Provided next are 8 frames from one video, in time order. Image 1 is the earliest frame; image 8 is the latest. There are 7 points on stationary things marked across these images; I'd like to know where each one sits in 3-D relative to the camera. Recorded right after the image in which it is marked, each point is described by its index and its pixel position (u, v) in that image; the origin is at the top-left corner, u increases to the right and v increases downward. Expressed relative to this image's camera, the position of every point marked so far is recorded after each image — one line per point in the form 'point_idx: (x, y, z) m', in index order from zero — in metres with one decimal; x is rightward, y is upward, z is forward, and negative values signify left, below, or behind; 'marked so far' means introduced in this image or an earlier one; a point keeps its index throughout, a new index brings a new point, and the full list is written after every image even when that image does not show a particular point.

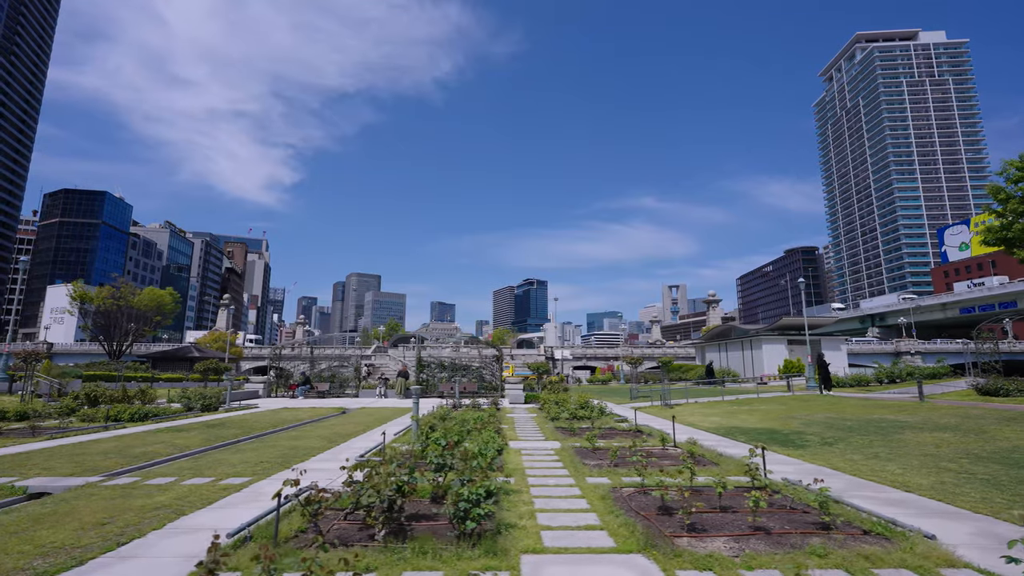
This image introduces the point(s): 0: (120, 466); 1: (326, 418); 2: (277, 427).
0: (-8.2, -3.8, +10.3) m
1: (-7.1, -5.1, +18.6) m
2: (-8.3, -4.9, +16.9) m
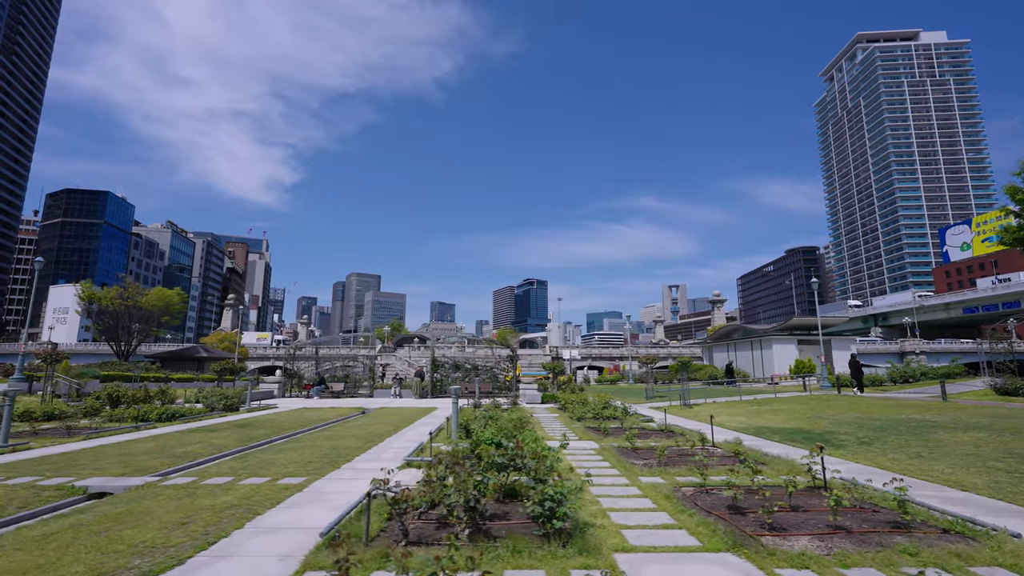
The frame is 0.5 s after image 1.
0: (-7.2, -3.8, +10.3) m
1: (-6.1, -5.1, +18.6) m
2: (-7.3, -5.0, +16.9) m
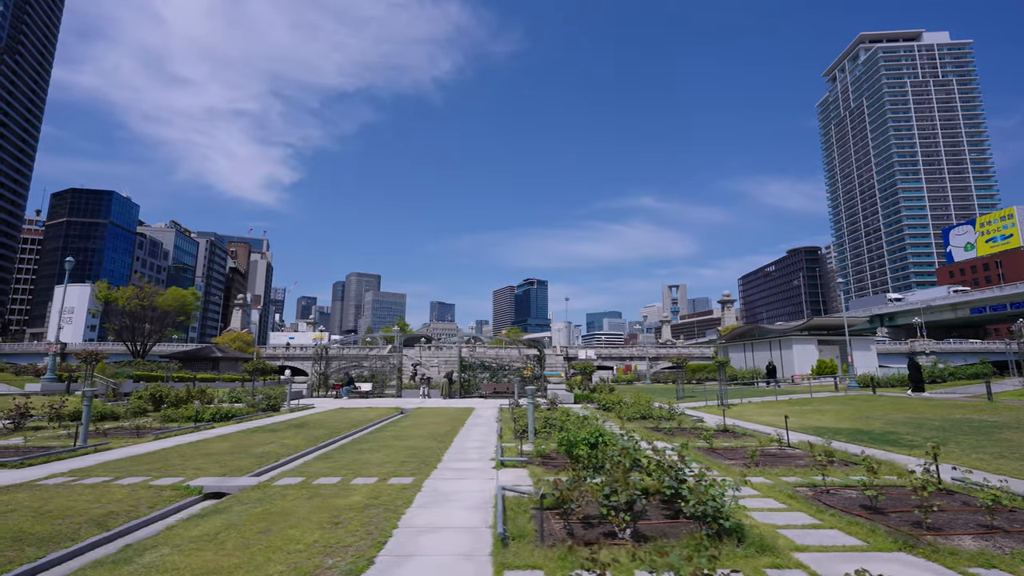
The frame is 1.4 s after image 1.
0: (-5.3, -3.9, +10.3) m
1: (-4.2, -5.1, +18.6) m
2: (-5.4, -5.0, +17.0) m
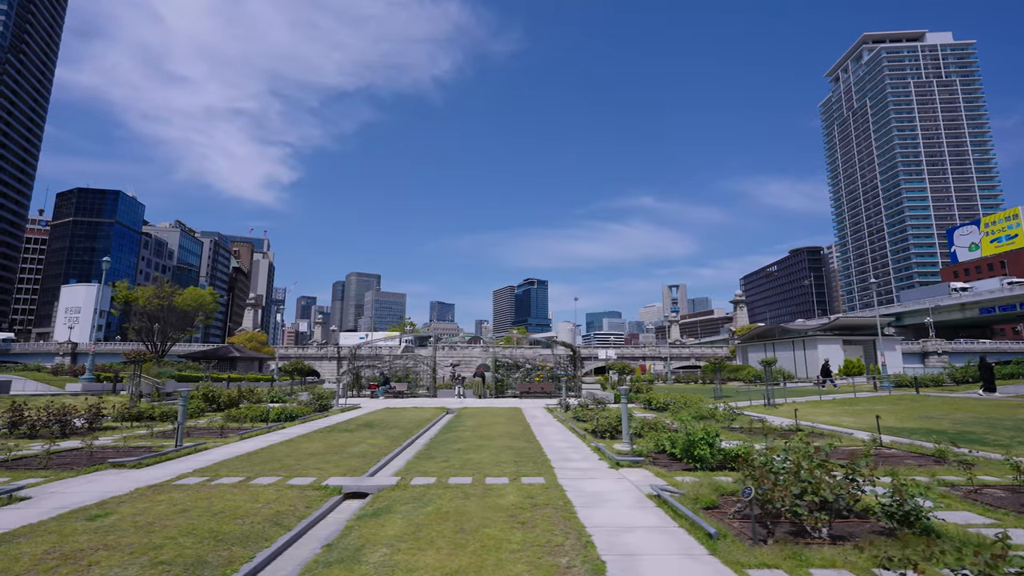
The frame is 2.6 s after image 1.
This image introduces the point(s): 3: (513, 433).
0: (-2.9, -3.9, +10.4) m
1: (-1.9, -5.1, +18.7) m
2: (-3.1, -5.0, +17.0) m
3: (+0.1, -4.5, +15.0) m
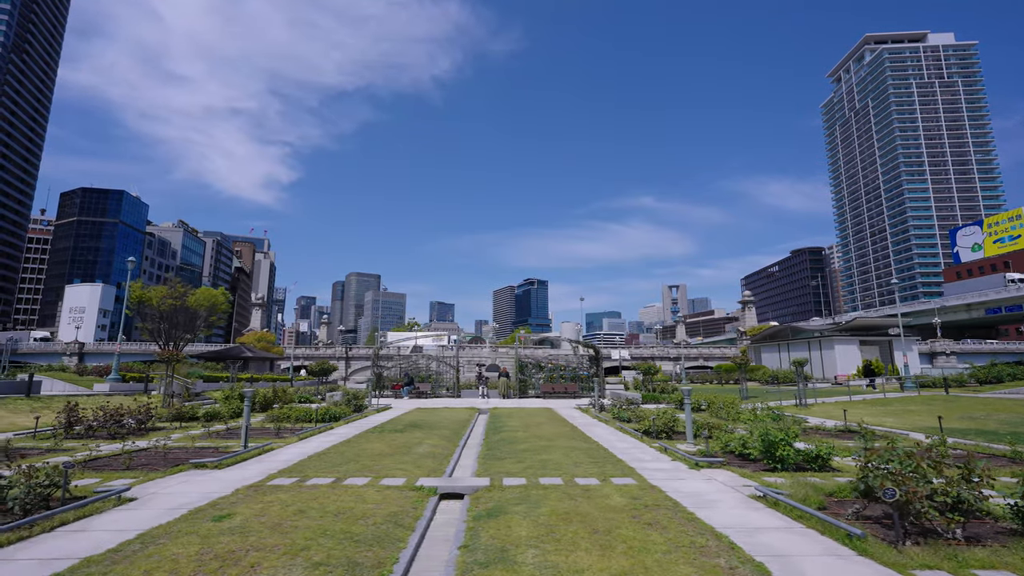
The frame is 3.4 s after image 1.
0: (-1.3, -3.9, +10.4) m
1: (-0.3, -5.1, +18.7) m
2: (-1.4, -5.0, +17.0) m
3: (+1.7, -4.5, +15.0) m
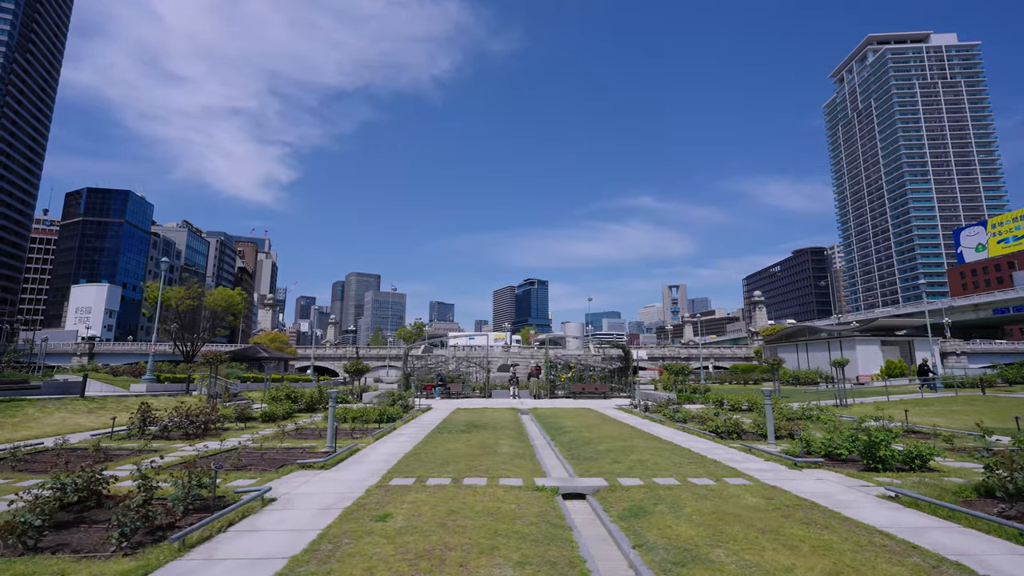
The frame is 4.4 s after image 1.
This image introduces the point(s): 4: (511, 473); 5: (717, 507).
0: (+0.8, -3.9, +10.4) m
1: (+1.8, -5.2, +18.8) m
2: (+0.6, -5.0, +17.1) m
3: (+3.8, -4.6, +15.1) m
4: (-0.1, -3.6, +9.3) m
5: (+2.9, -3.2, +7.0) m
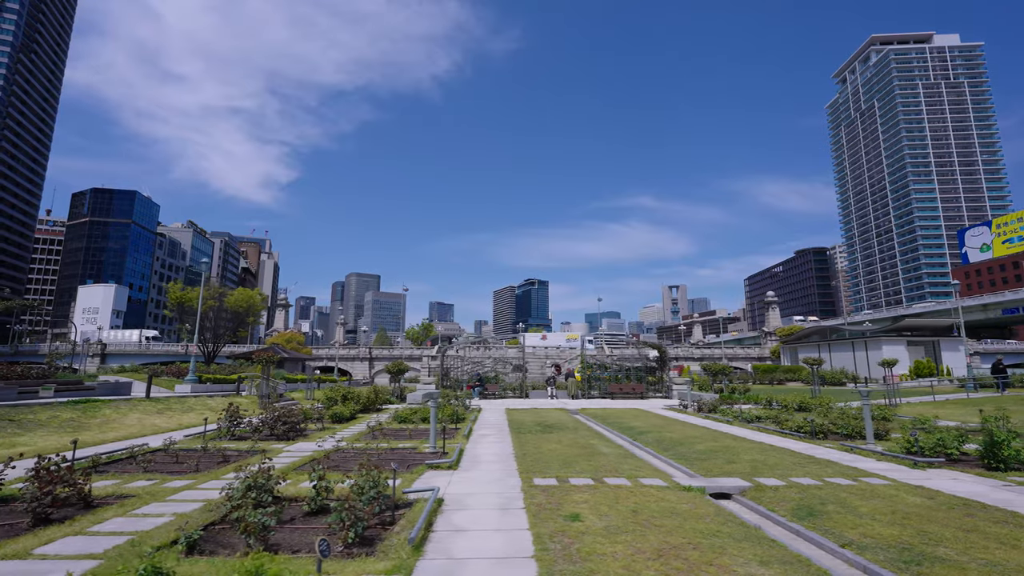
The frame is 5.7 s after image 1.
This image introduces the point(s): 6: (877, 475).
0: (+3.3, -3.9, +10.5) m
1: (+4.3, -5.2, +18.8) m
2: (+3.2, -5.0, +17.1) m
3: (+6.3, -4.6, +15.2) m
4: (+2.4, -3.6, +9.3) m
5: (+5.5, -3.2, +7.0) m
6: (+7.0, -3.6, +9.3) m
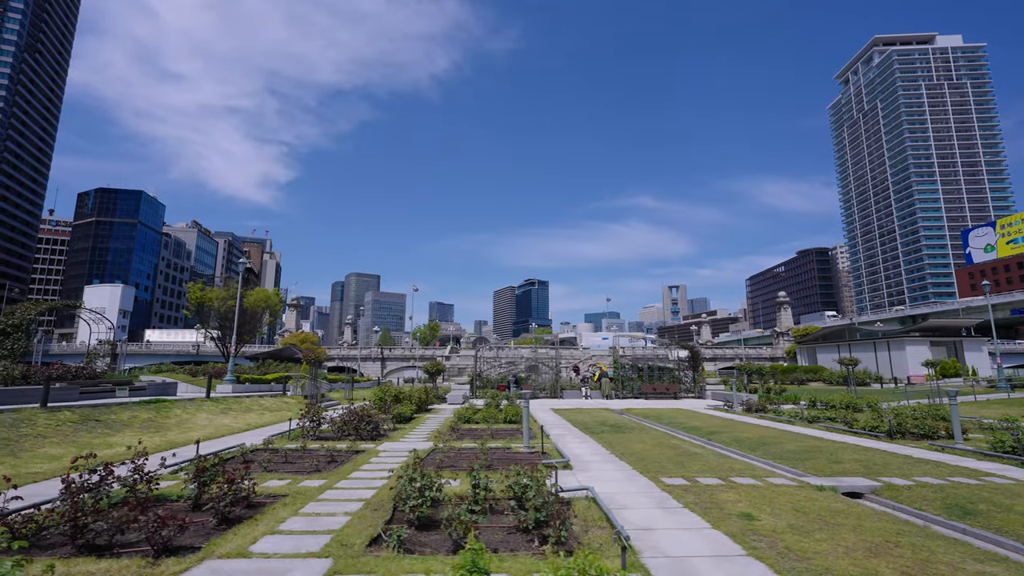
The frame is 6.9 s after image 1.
0: (+5.7, -4.0, +10.6) m
1: (+6.7, -5.2, +18.9) m
2: (+5.5, -5.1, +17.2) m
3: (+8.7, -4.6, +15.3) m
4: (+4.8, -3.6, +9.4) m
5: (+7.9, -3.2, +7.1) m
6: (+9.4, -3.6, +9.4) m
